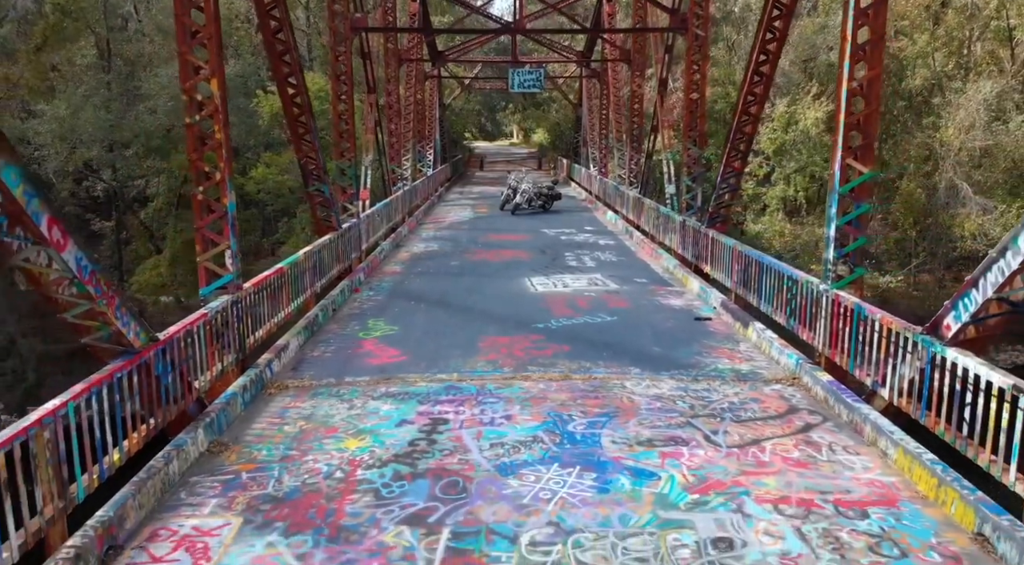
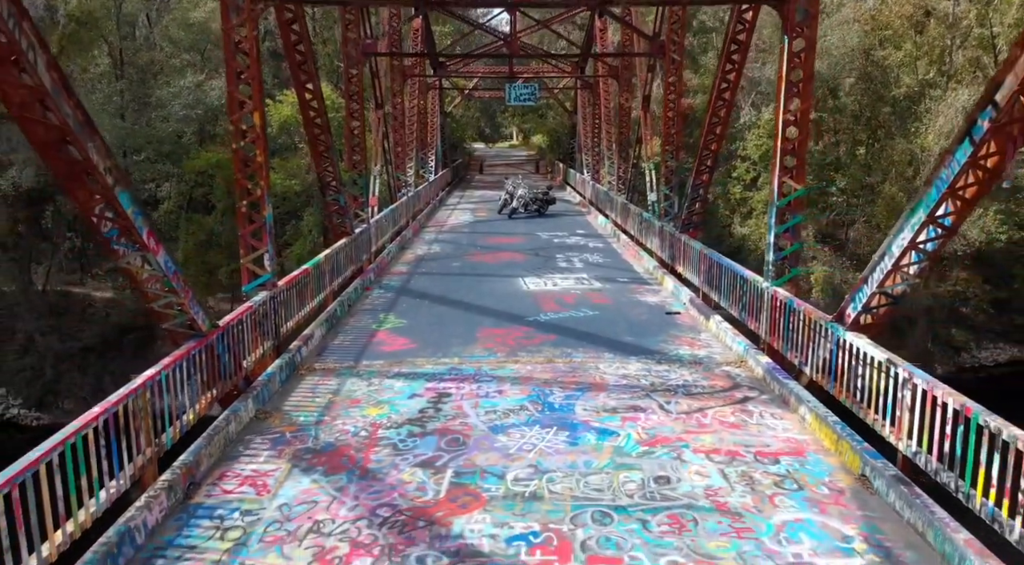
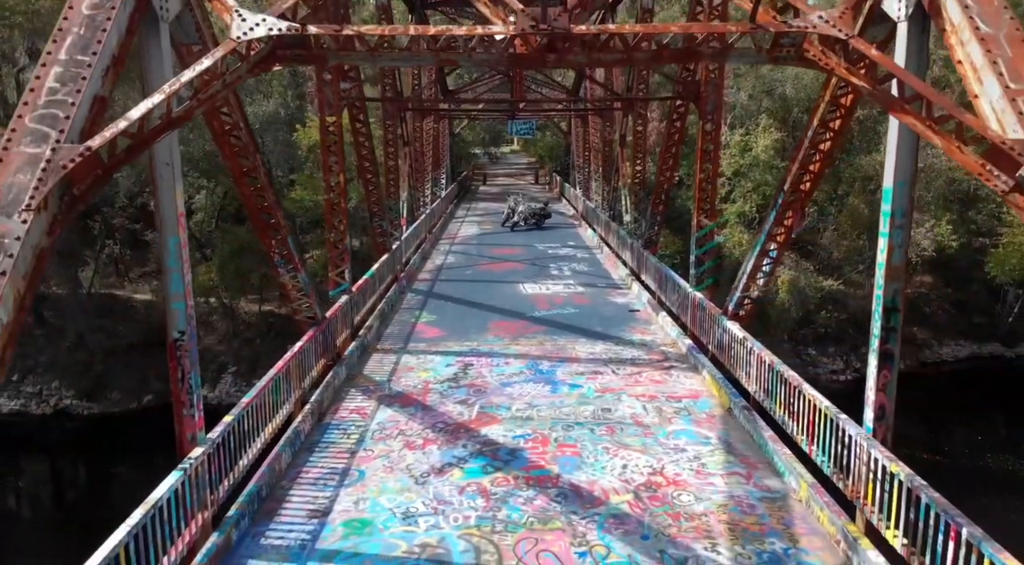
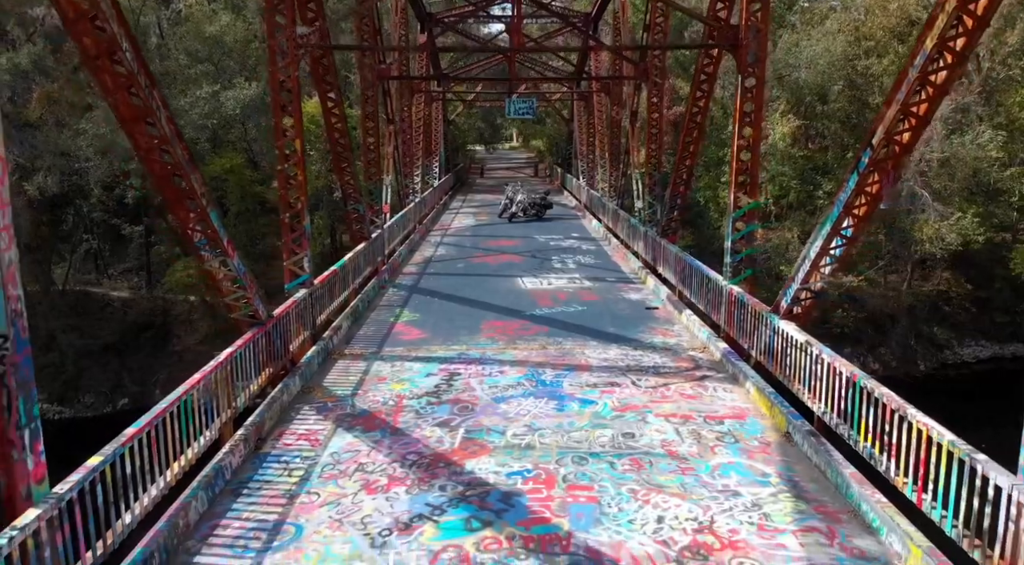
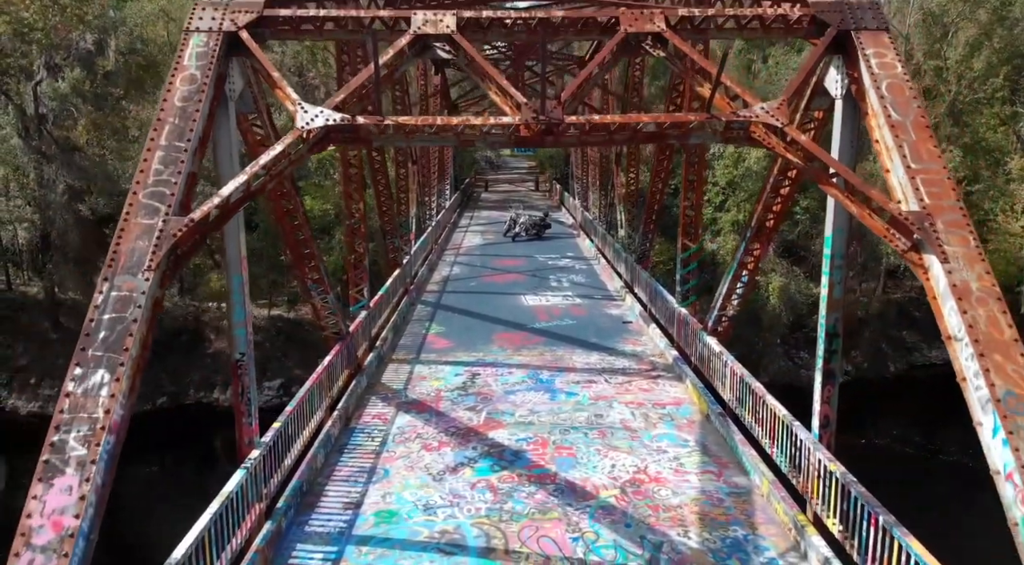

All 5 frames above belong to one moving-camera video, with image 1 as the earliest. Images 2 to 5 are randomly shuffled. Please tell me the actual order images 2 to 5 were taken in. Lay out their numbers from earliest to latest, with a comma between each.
2, 4, 3, 5
